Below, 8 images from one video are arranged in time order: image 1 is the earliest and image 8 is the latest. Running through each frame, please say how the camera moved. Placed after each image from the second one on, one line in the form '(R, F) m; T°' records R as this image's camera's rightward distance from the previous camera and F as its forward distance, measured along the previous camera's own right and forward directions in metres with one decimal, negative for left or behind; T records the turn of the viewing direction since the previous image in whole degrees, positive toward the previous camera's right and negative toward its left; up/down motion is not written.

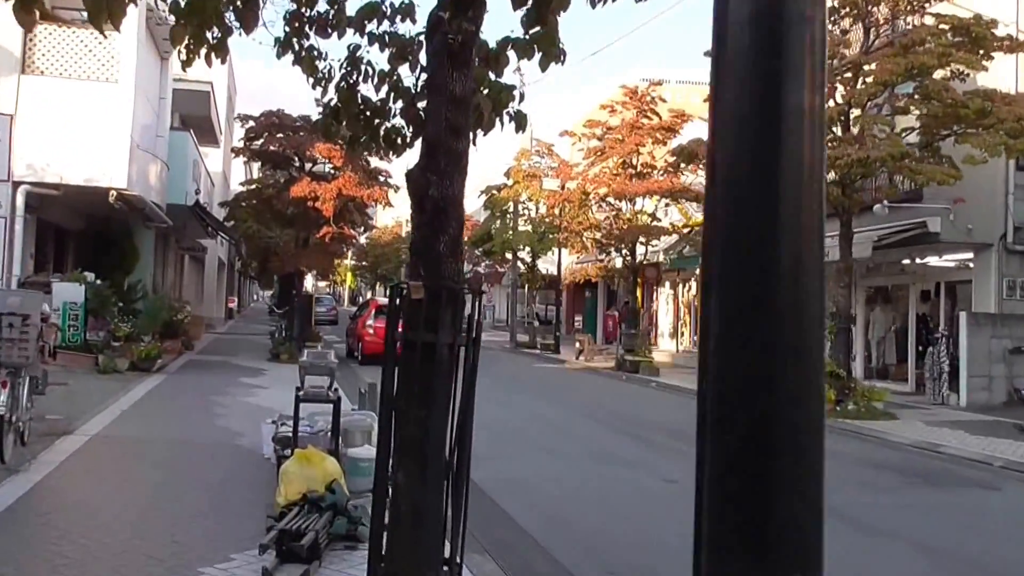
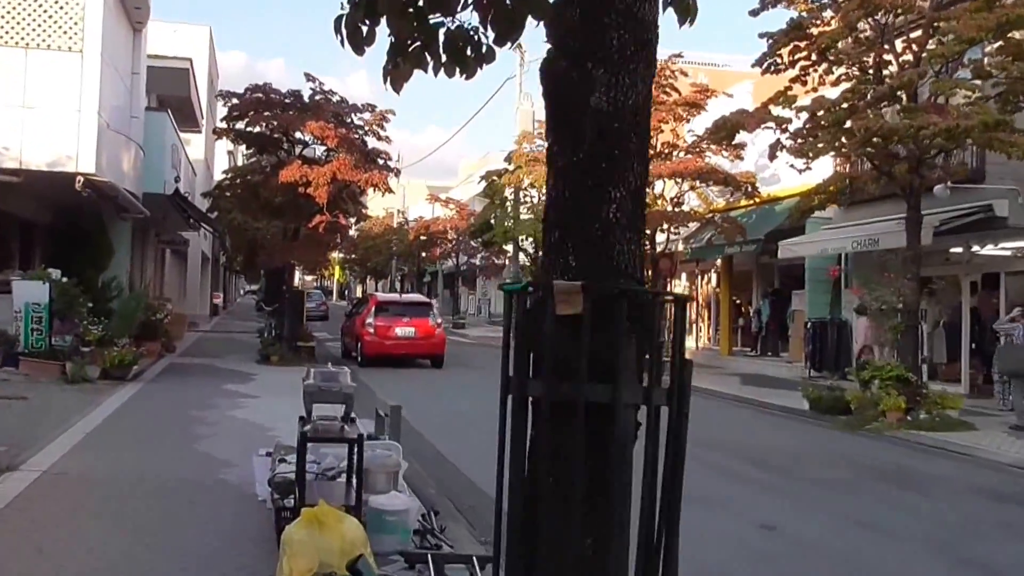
(-0.5, +1.9) m; +1°
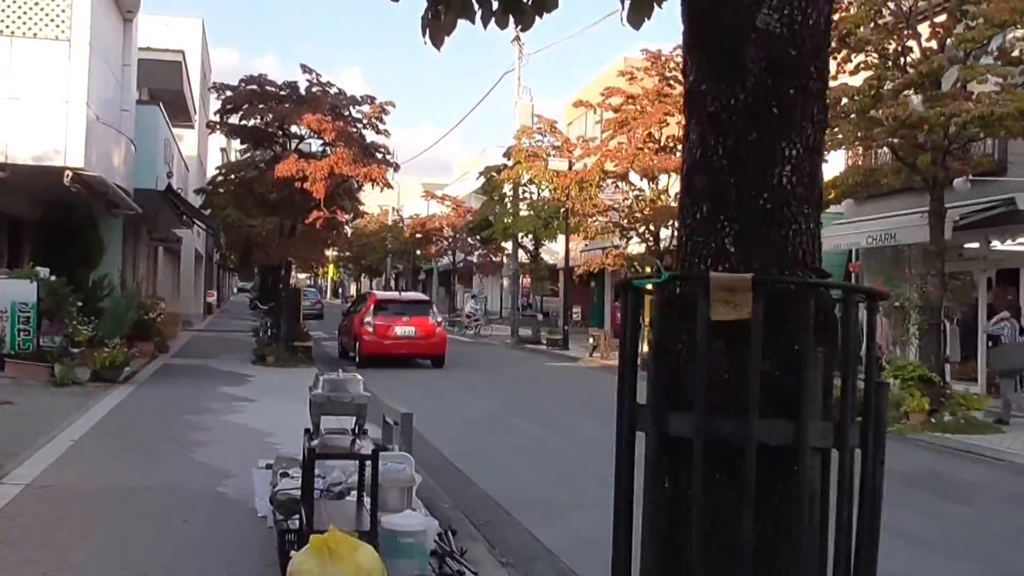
(-0.2, +0.6) m; 0°
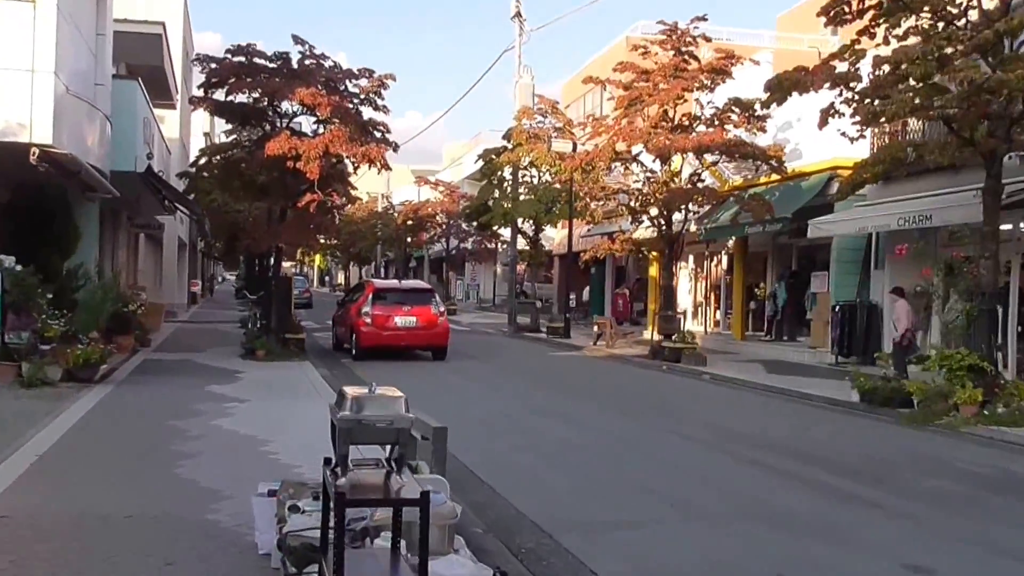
(-0.4, +1.3) m; +1°
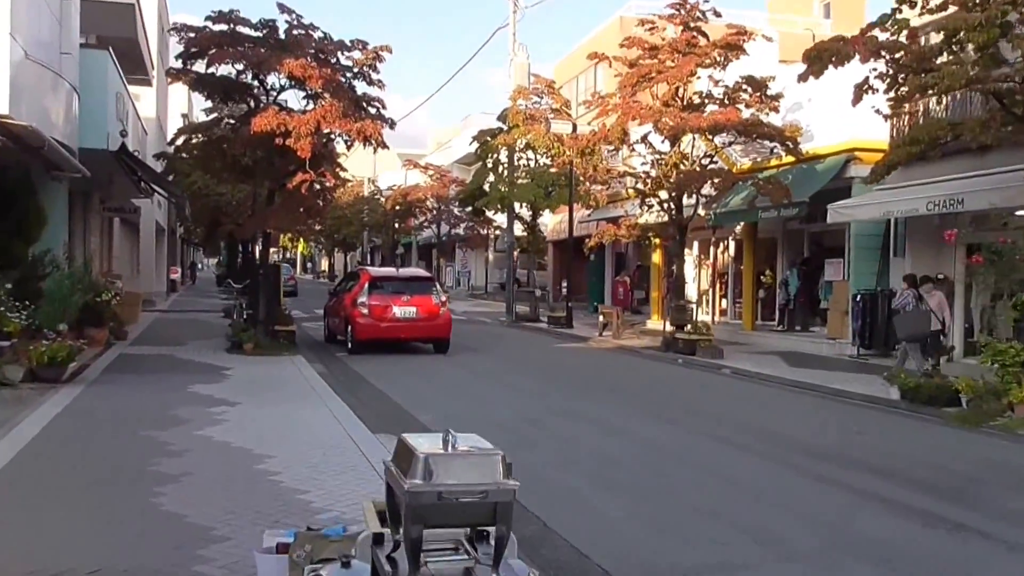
(-0.4, +1.3) m; +1°
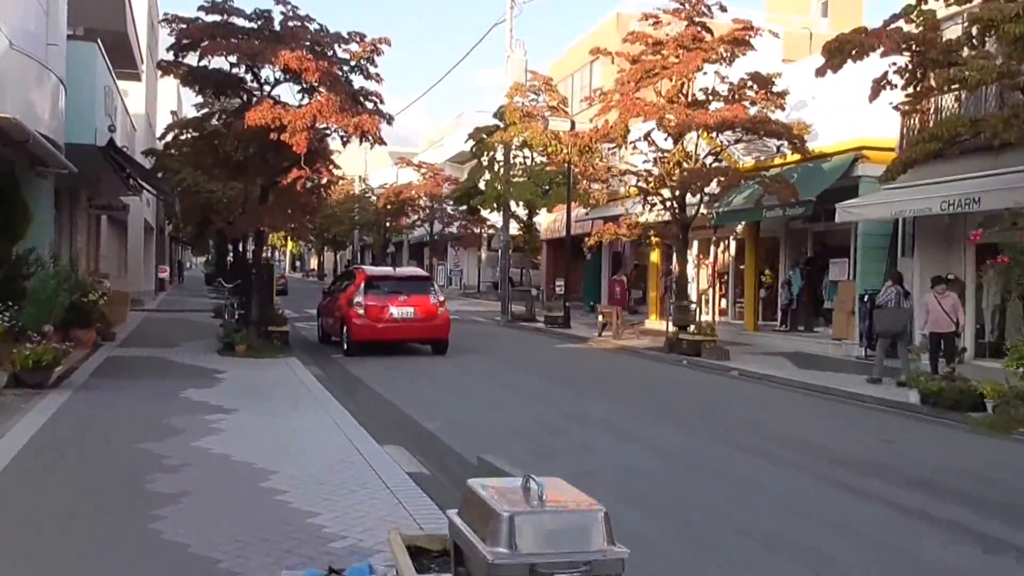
(-0.2, +0.5) m; +1°
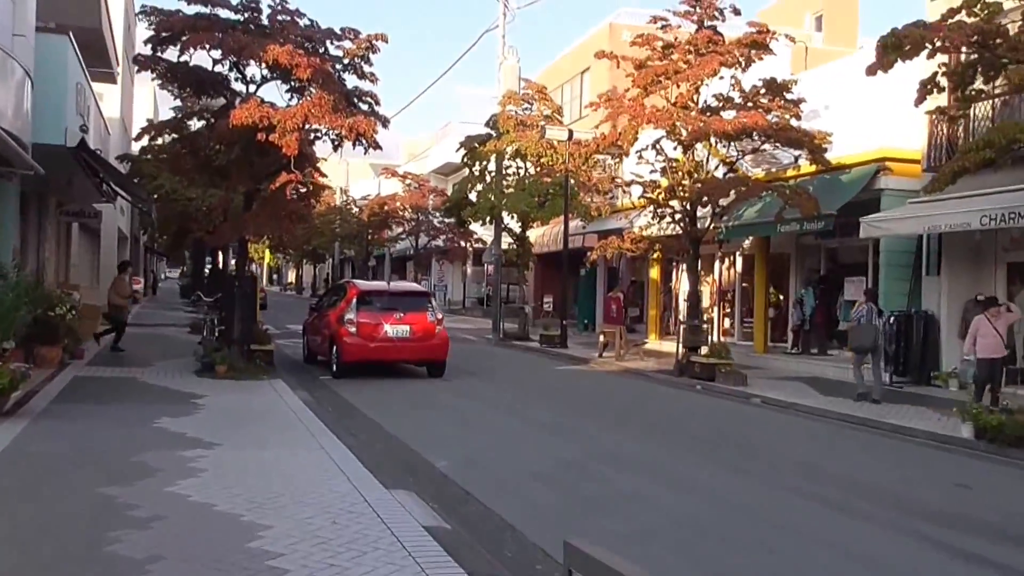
(-0.5, +1.3) m; +1°
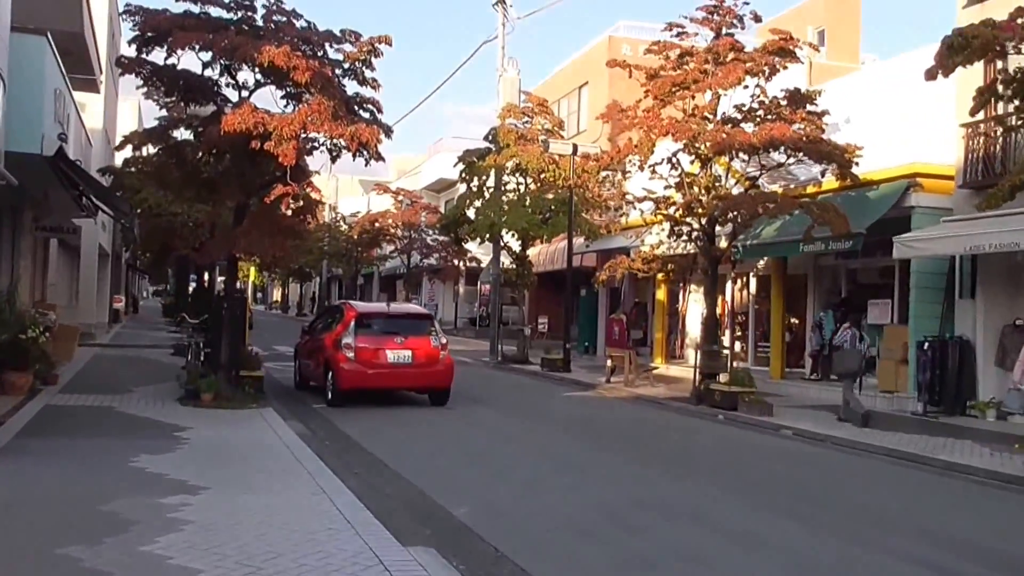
(-0.4, +1.2) m; +1°
